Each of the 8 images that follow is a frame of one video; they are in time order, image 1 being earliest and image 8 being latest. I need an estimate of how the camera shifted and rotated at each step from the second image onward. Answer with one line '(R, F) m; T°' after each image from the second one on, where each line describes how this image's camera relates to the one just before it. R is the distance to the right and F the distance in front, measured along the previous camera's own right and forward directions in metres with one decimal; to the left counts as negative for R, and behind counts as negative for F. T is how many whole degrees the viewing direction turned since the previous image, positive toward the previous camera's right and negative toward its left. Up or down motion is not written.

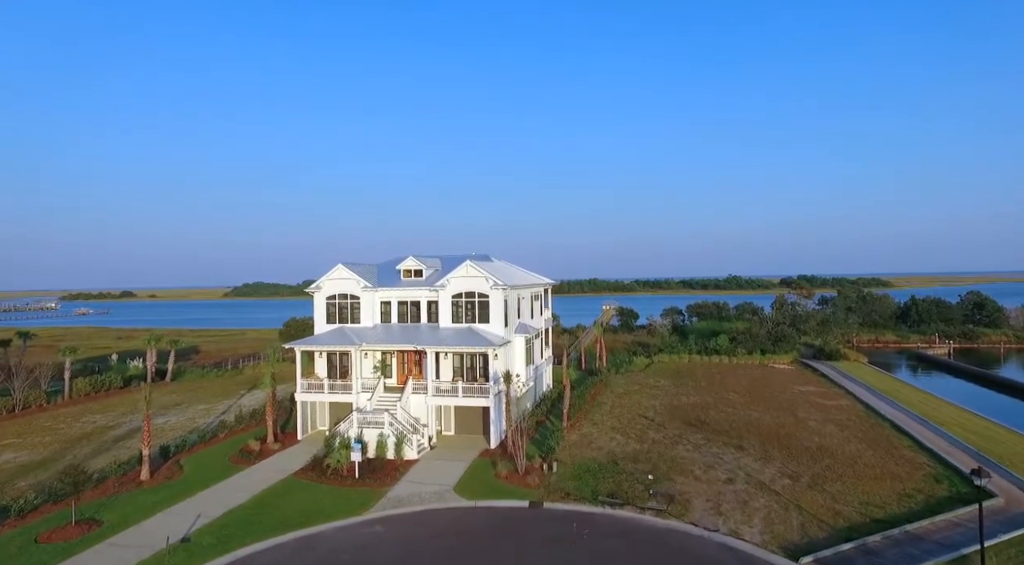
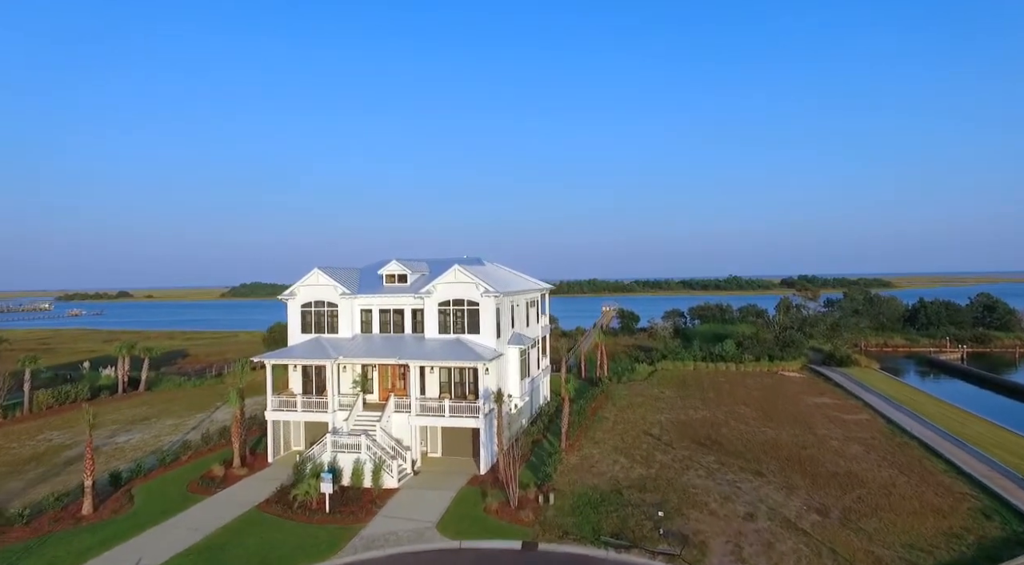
(+0.2, +2.6) m; 0°
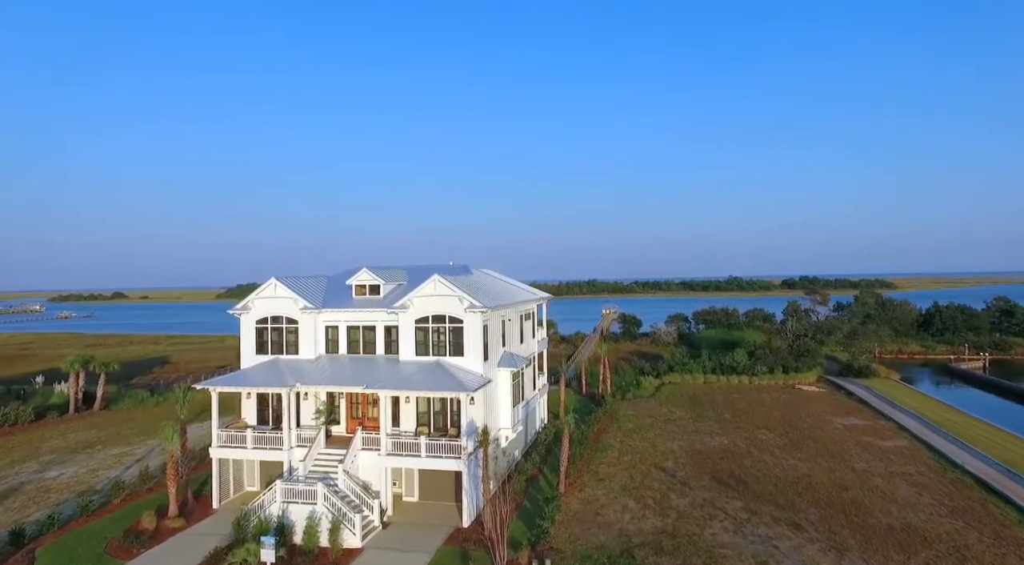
(+0.3, +3.9) m; 0°
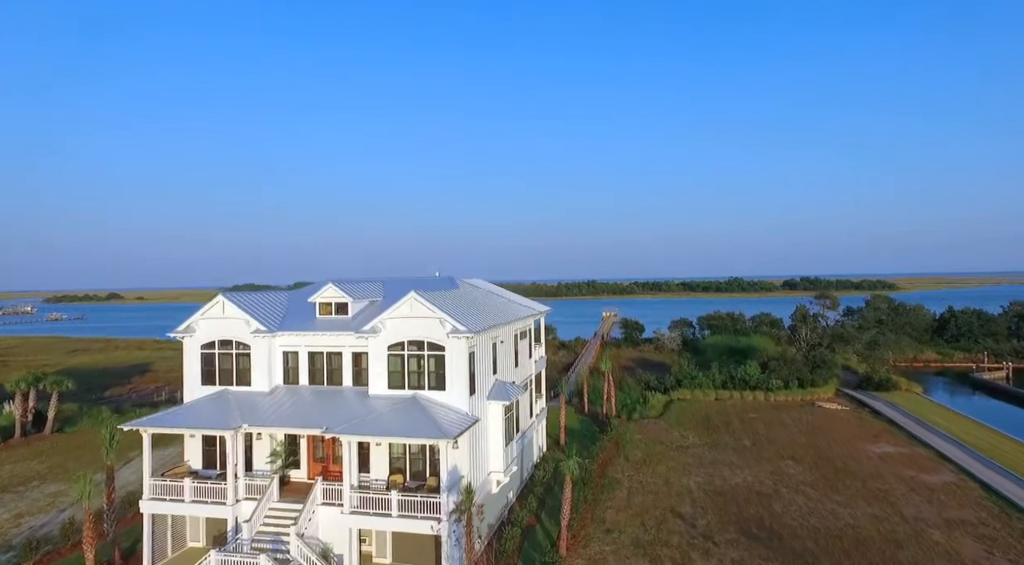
(+0.2, +3.6) m; 0°
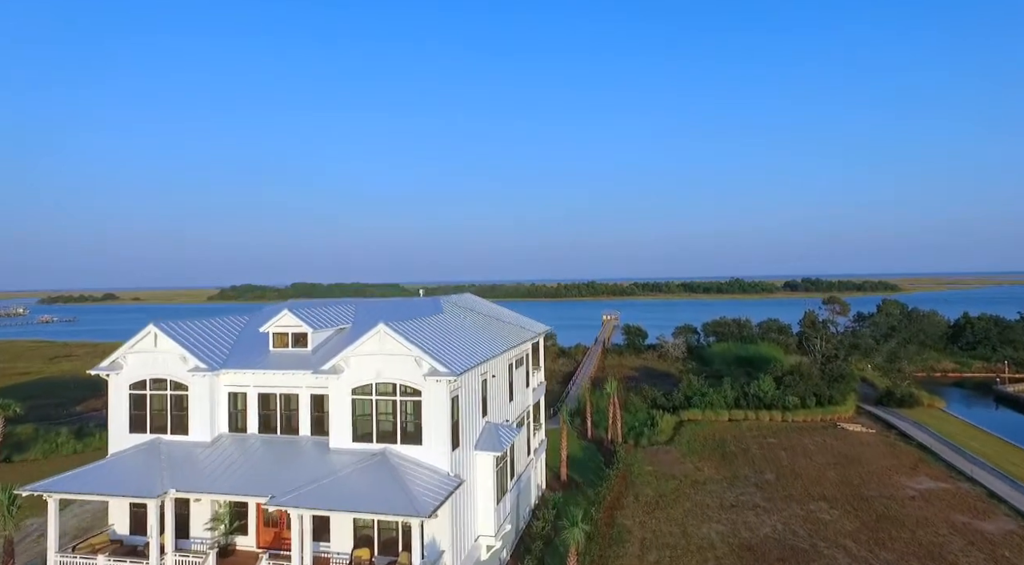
(+0.2, +3.4) m; 0°
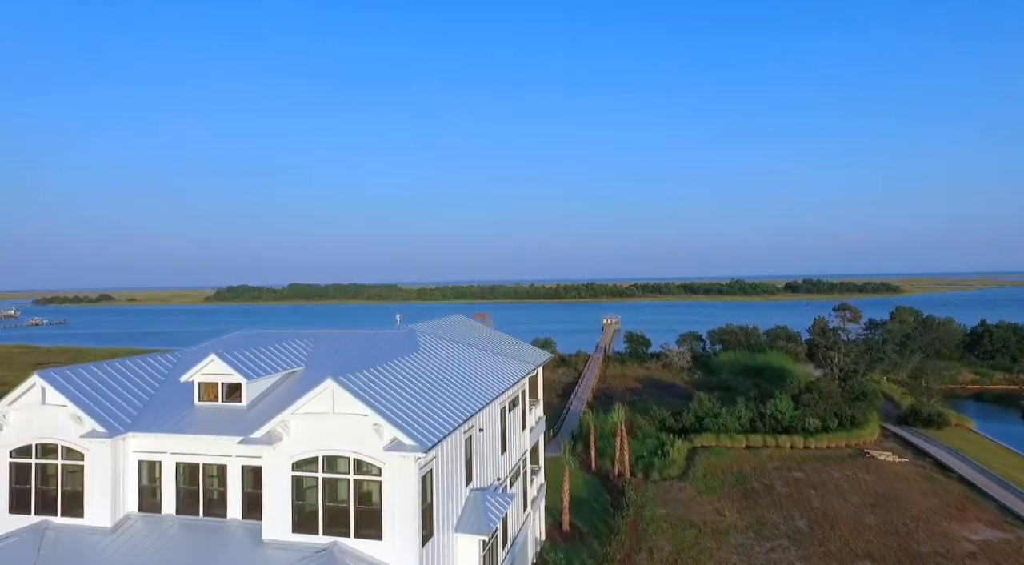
(+0.2, +3.6) m; 0°
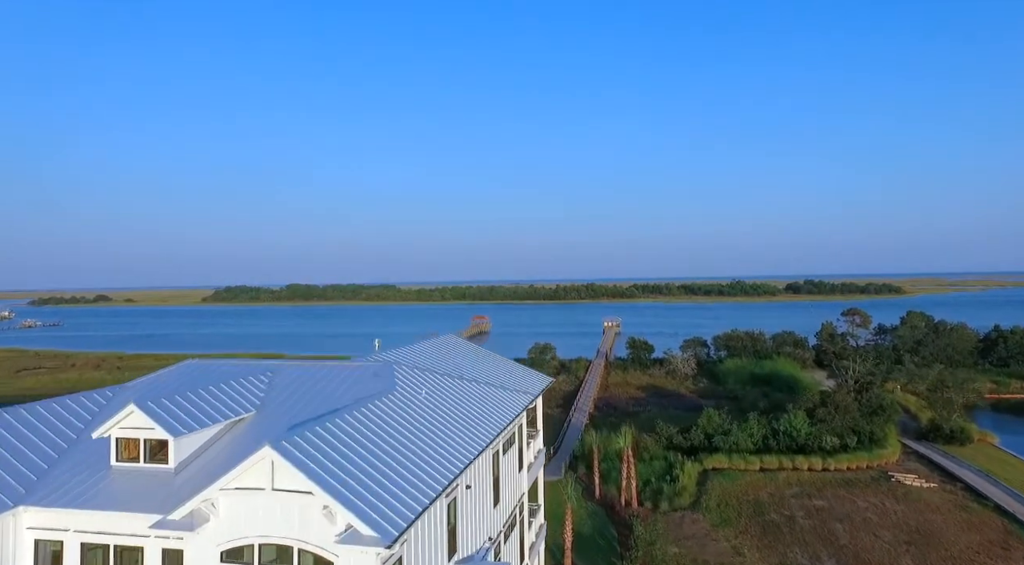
(+0.1, +2.5) m; 0°
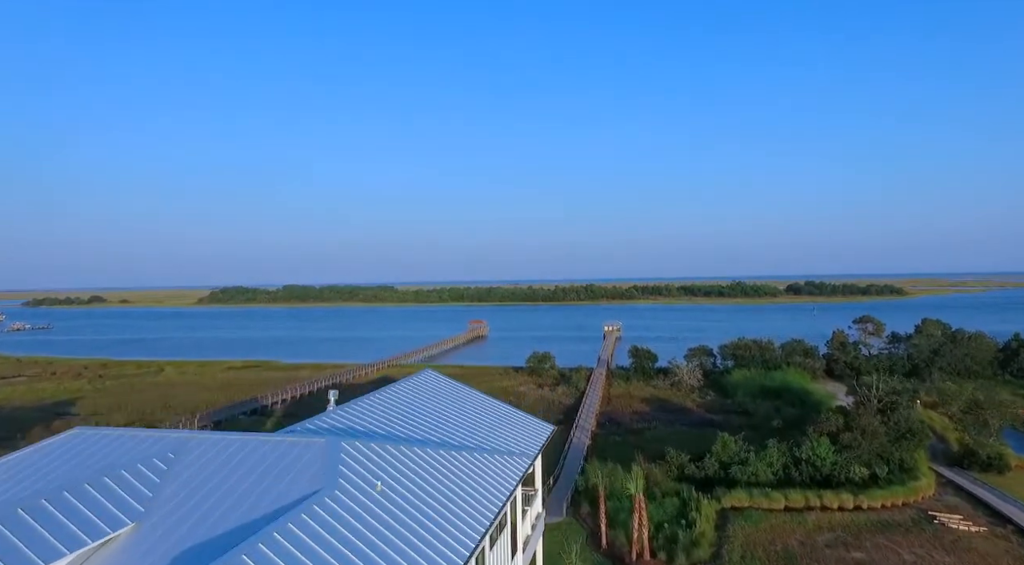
(+0.1, +3.6) m; 0°
